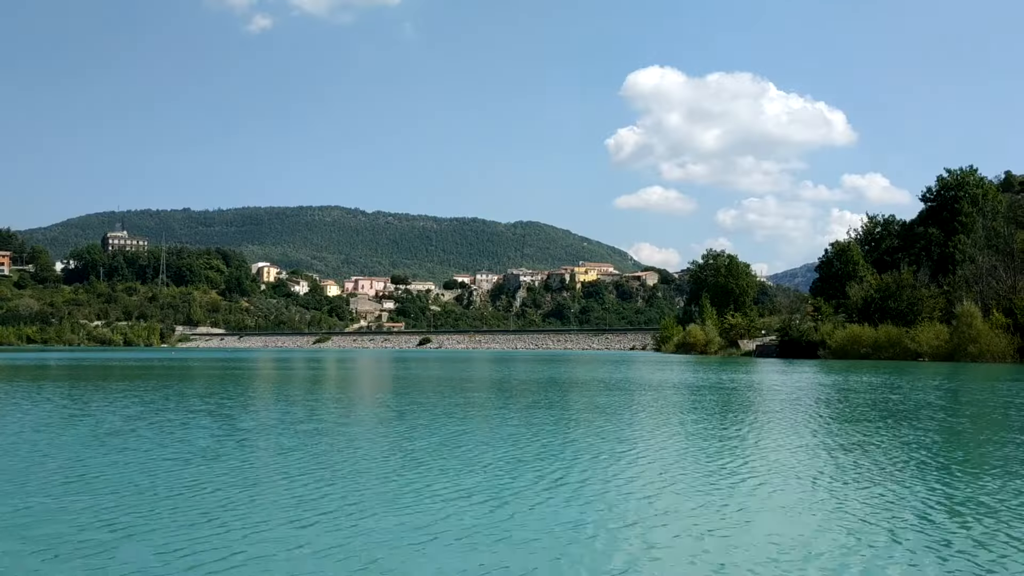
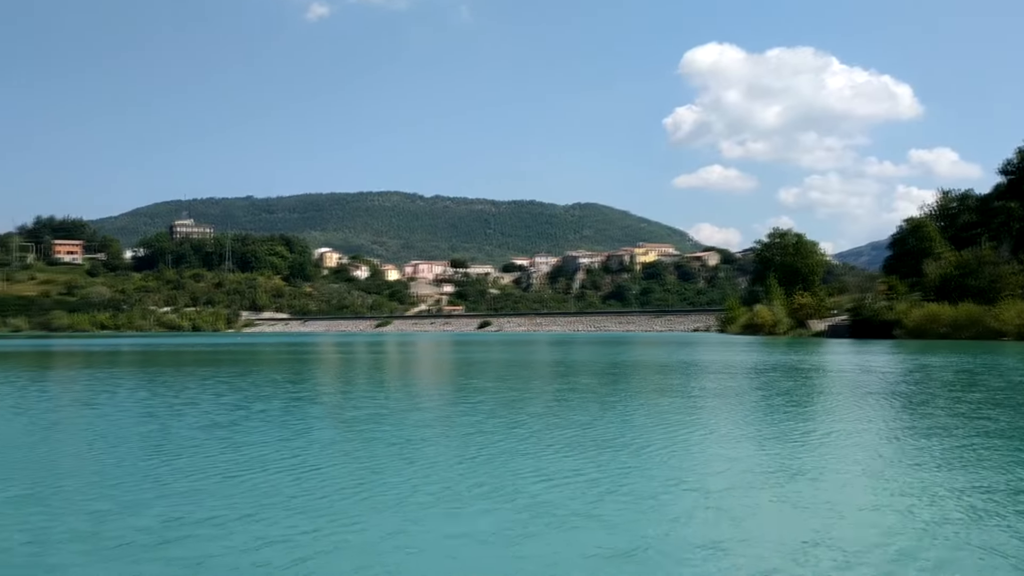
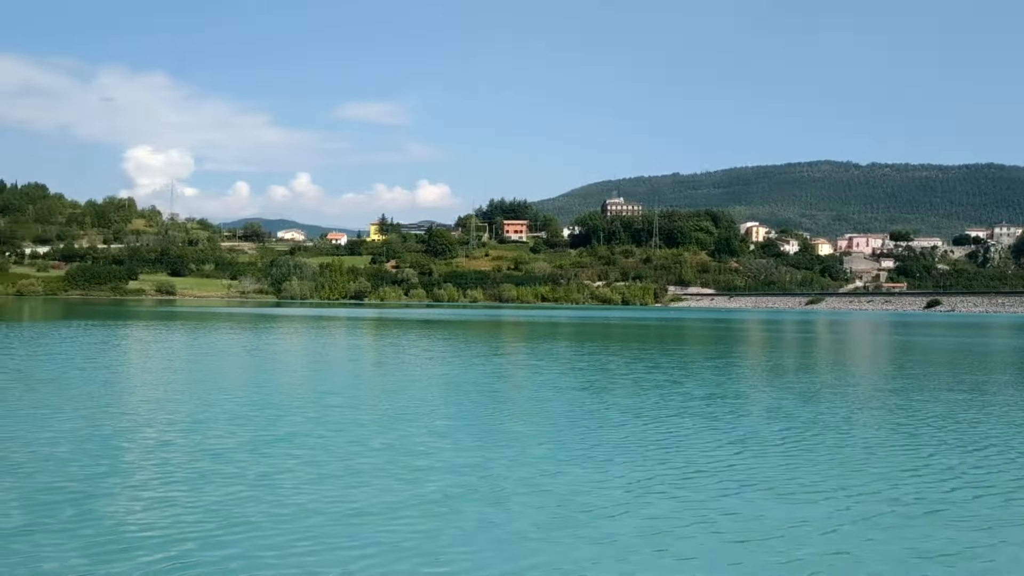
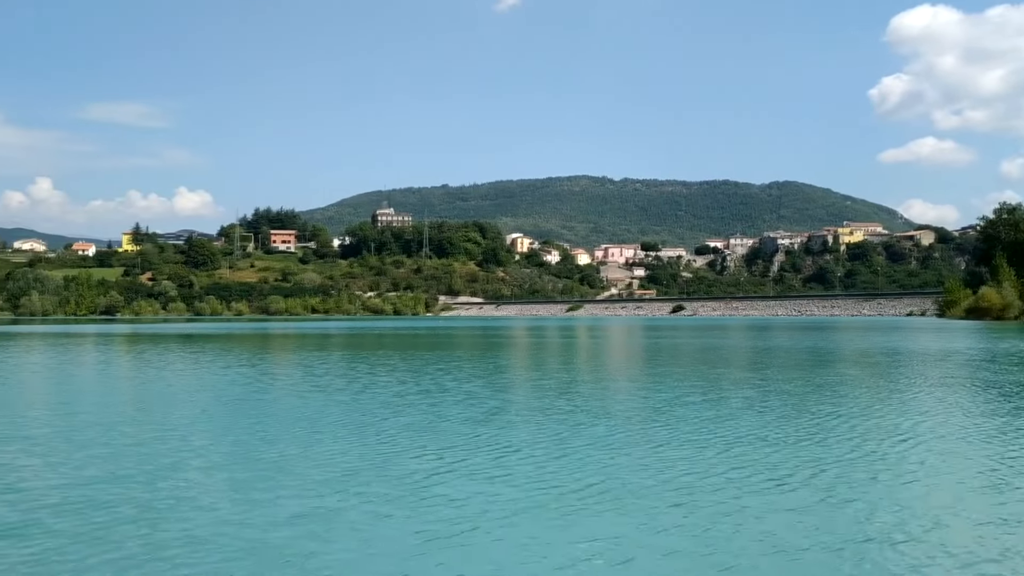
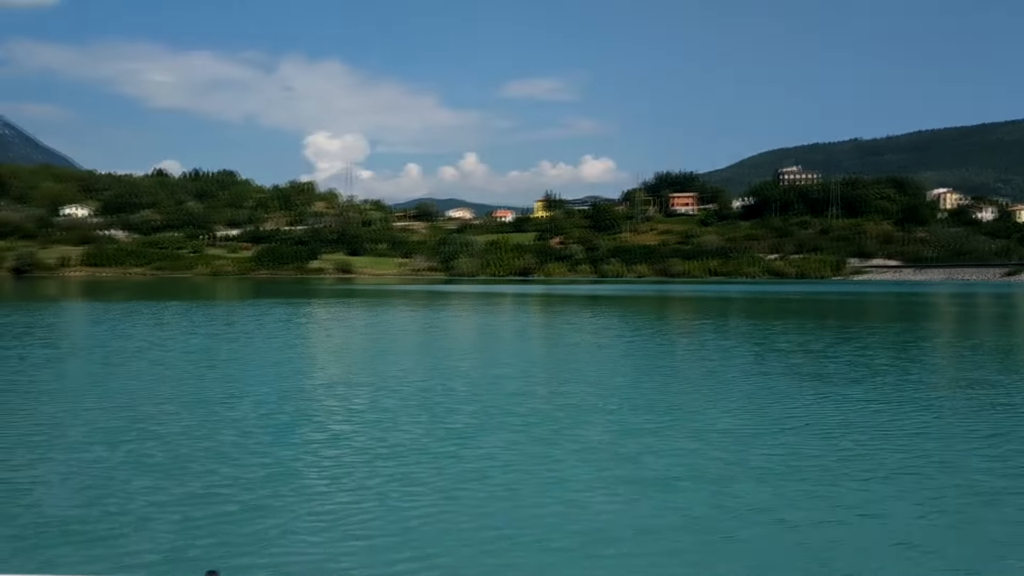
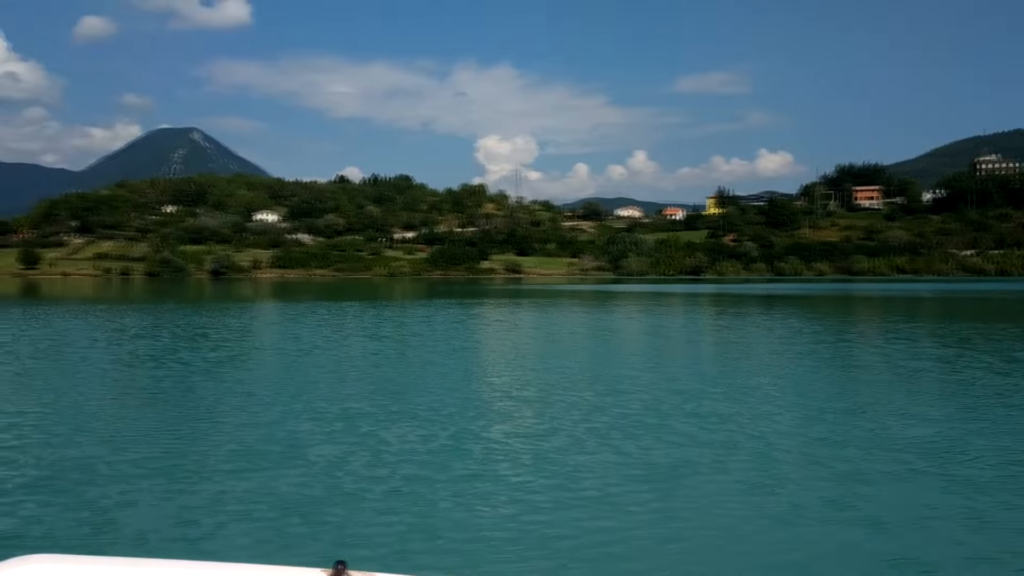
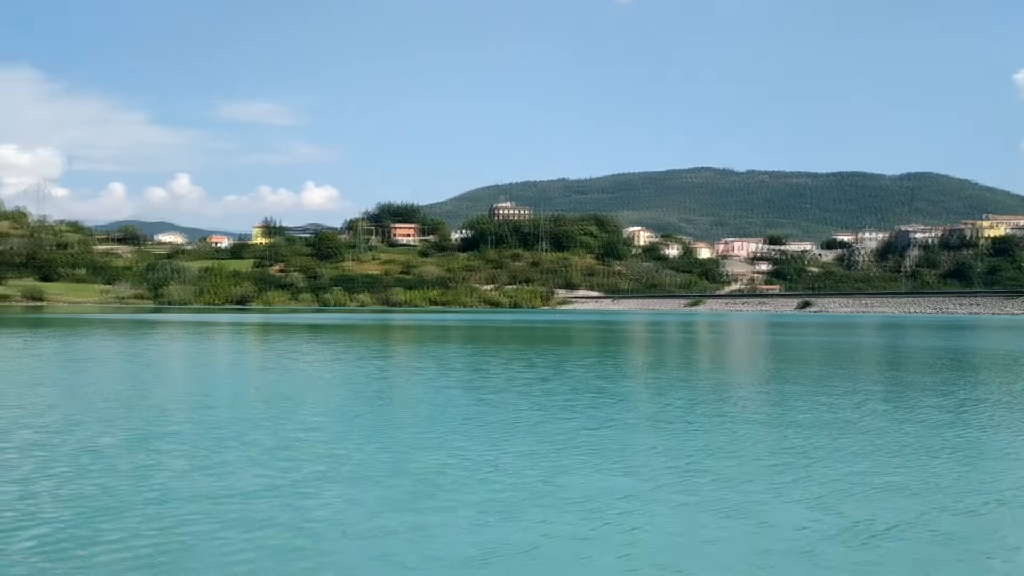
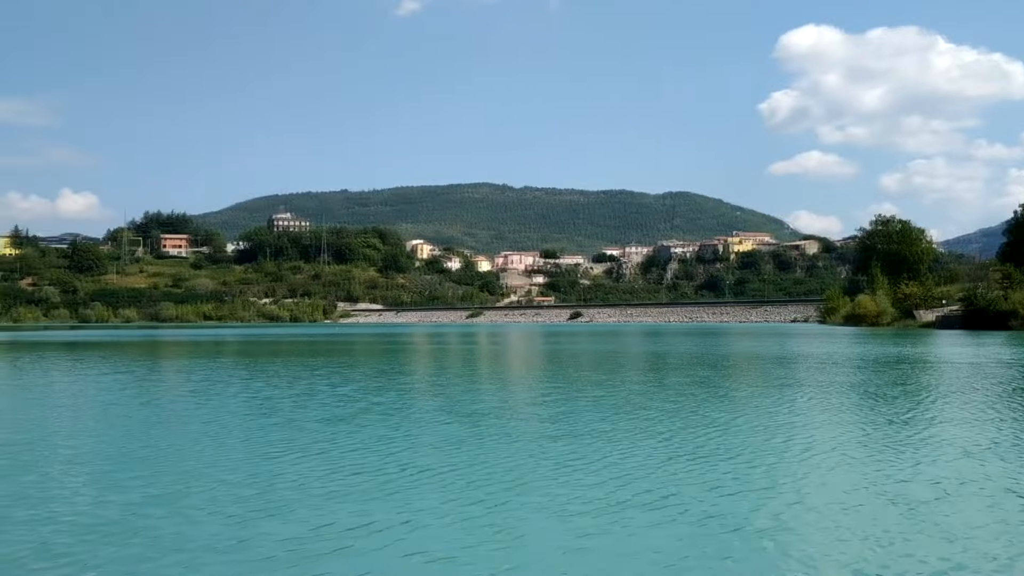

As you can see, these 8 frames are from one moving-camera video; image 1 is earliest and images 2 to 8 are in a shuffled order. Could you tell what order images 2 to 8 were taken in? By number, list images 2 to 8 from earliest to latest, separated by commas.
2, 8, 4, 7, 3, 5, 6
